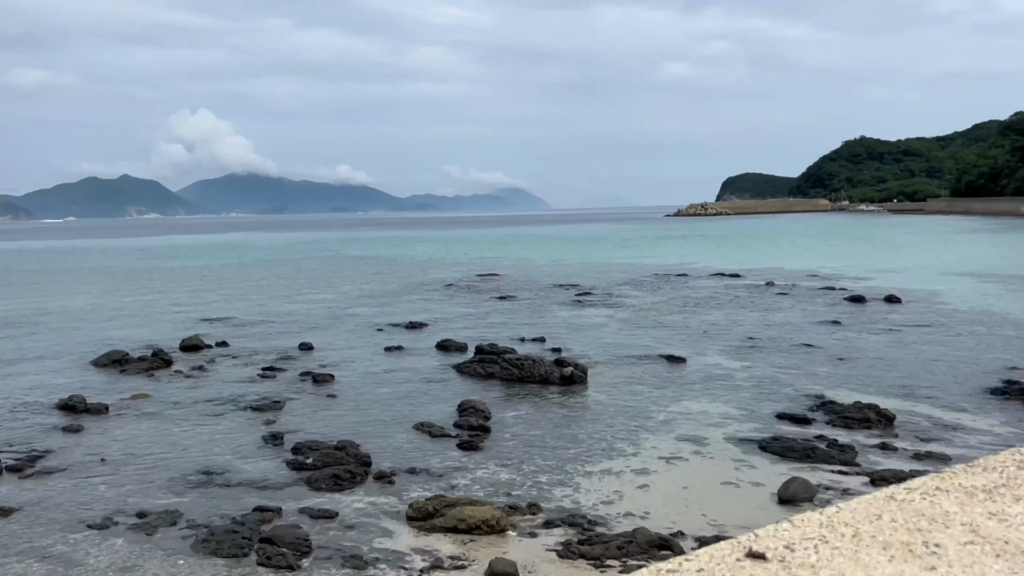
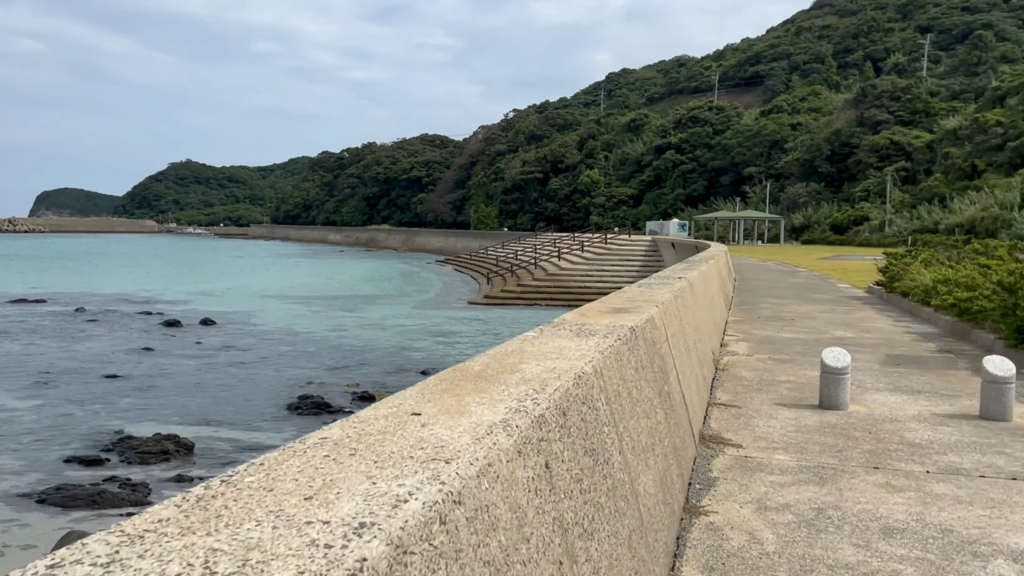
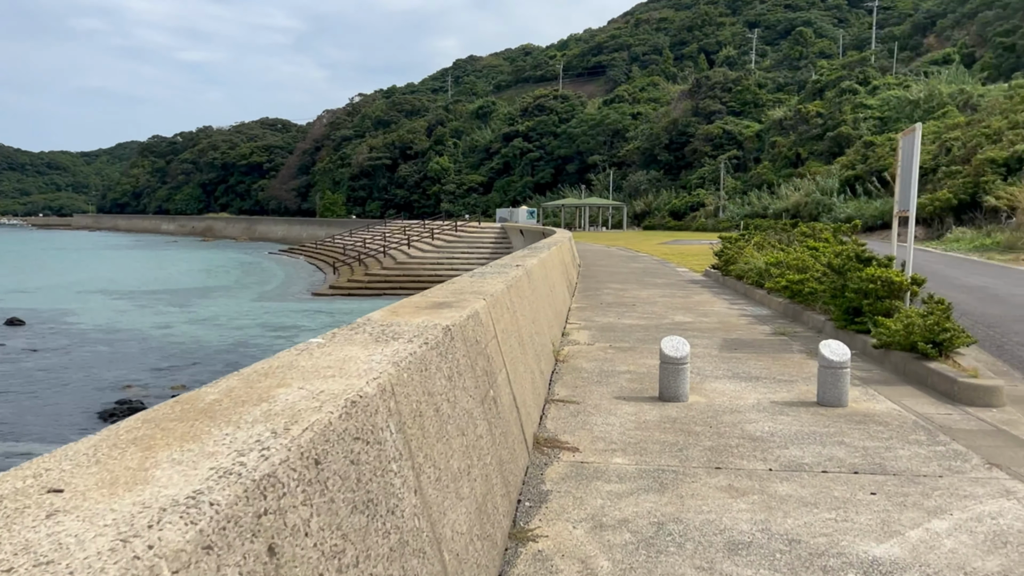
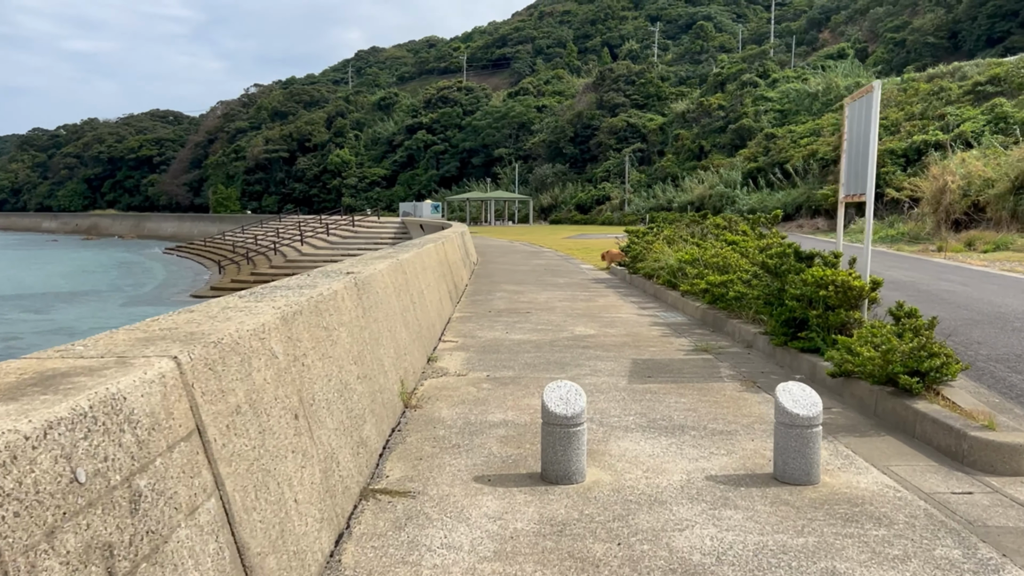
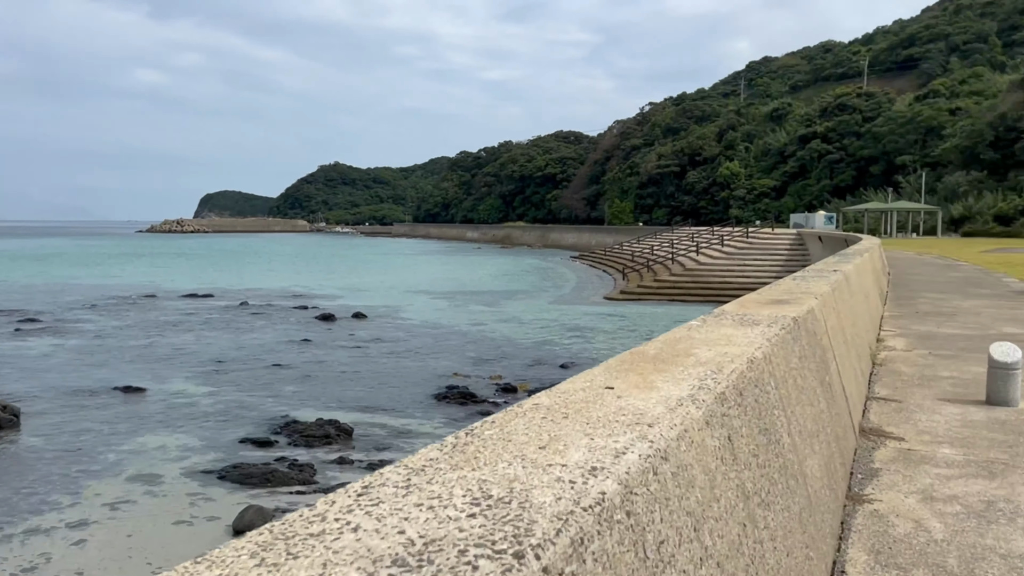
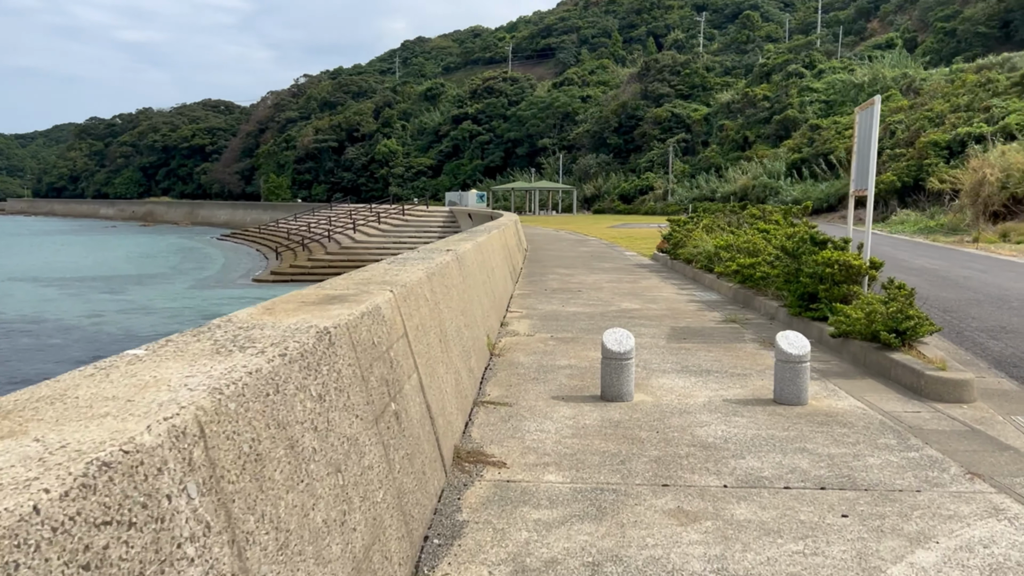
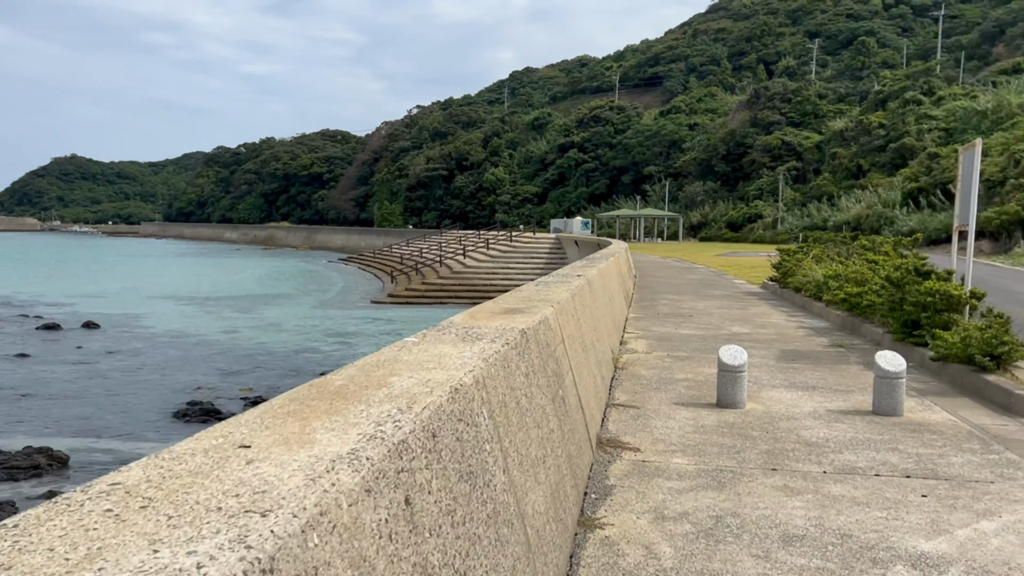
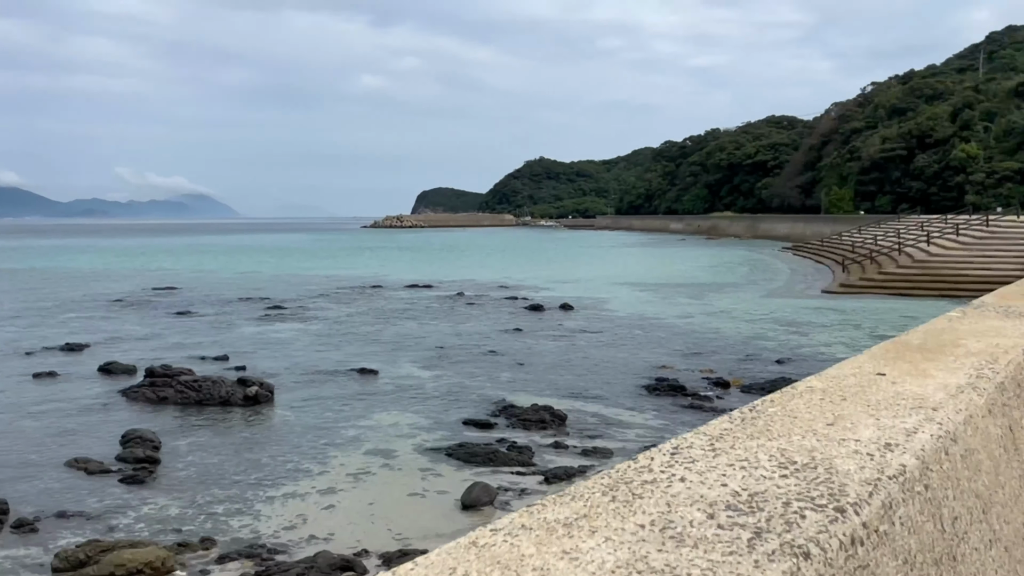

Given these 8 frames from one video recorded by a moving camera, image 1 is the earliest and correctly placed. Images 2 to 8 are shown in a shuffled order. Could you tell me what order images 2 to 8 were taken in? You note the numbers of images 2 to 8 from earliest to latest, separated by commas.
8, 5, 2, 7, 3, 6, 4
